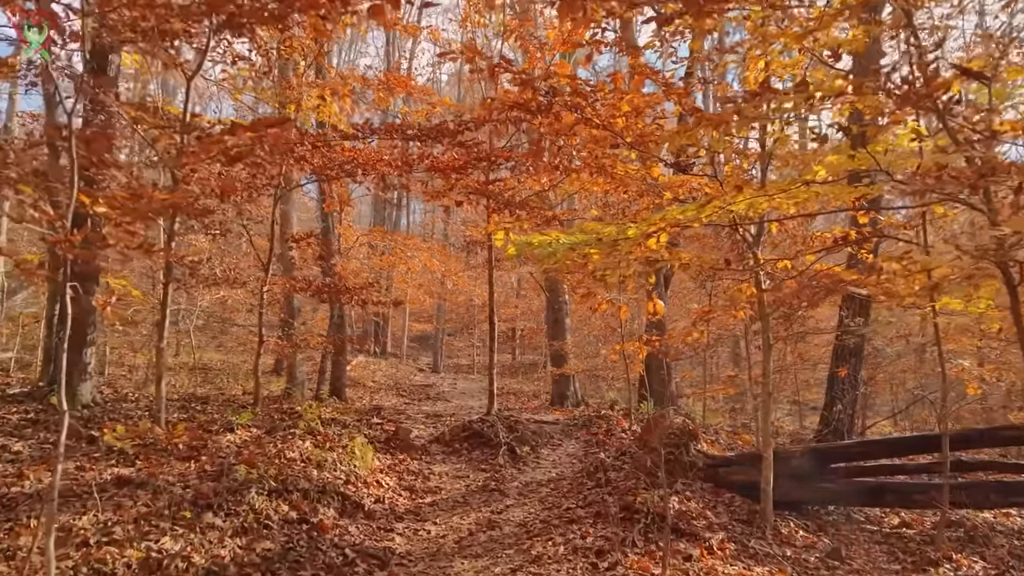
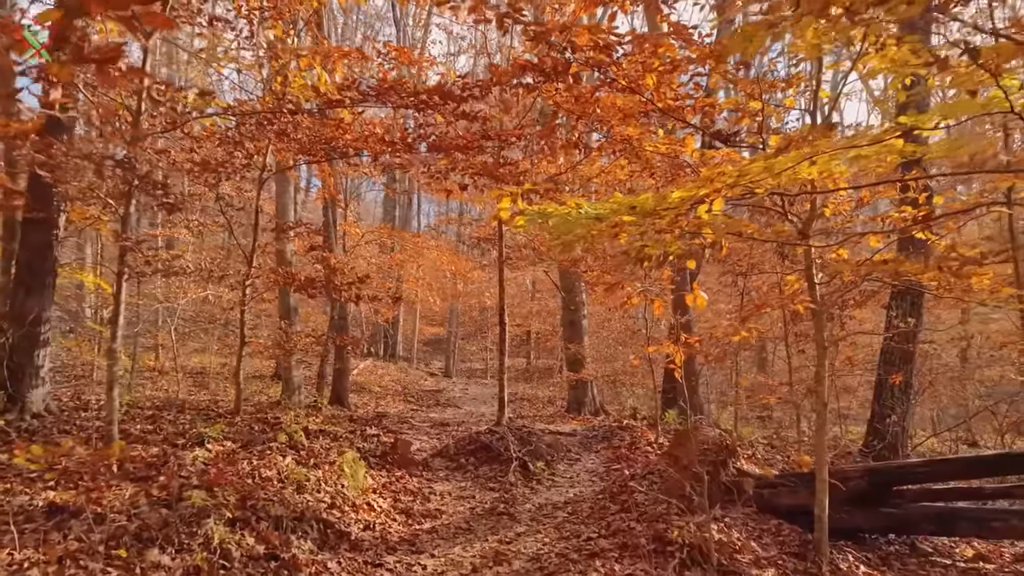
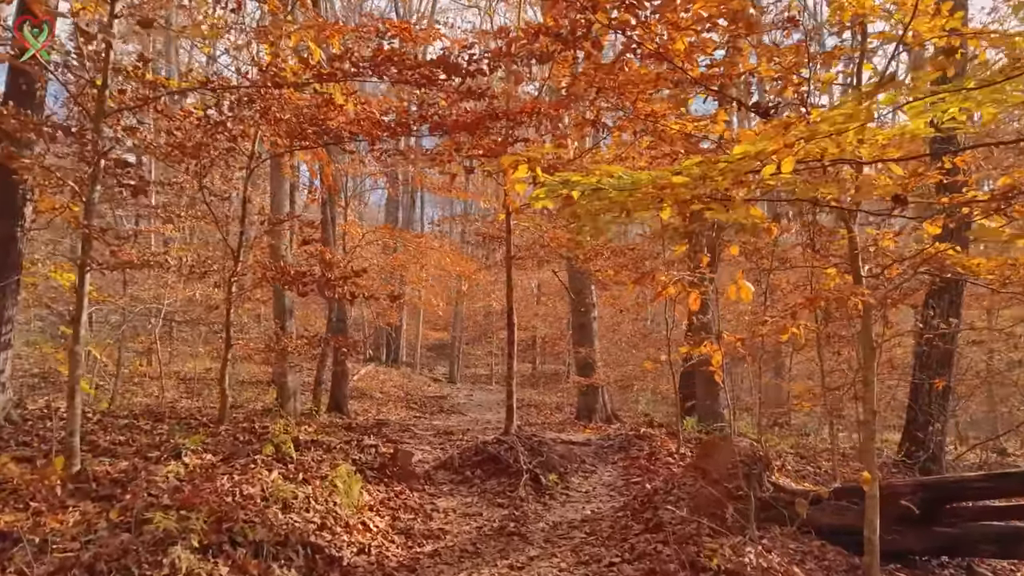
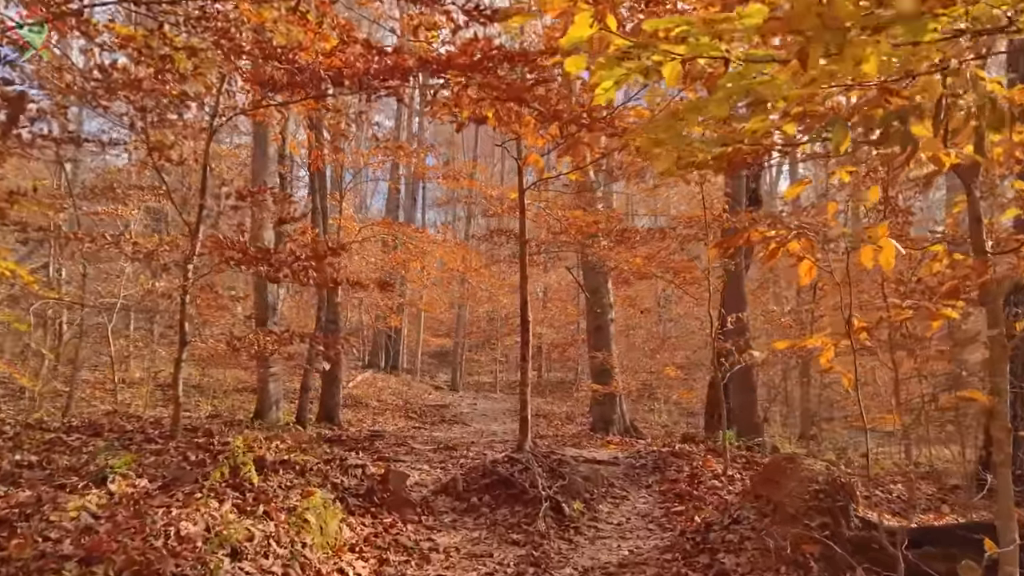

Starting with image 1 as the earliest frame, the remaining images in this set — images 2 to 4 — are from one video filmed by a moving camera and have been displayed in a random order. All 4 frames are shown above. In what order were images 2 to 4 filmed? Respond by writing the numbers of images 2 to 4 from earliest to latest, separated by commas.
2, 3, 4
